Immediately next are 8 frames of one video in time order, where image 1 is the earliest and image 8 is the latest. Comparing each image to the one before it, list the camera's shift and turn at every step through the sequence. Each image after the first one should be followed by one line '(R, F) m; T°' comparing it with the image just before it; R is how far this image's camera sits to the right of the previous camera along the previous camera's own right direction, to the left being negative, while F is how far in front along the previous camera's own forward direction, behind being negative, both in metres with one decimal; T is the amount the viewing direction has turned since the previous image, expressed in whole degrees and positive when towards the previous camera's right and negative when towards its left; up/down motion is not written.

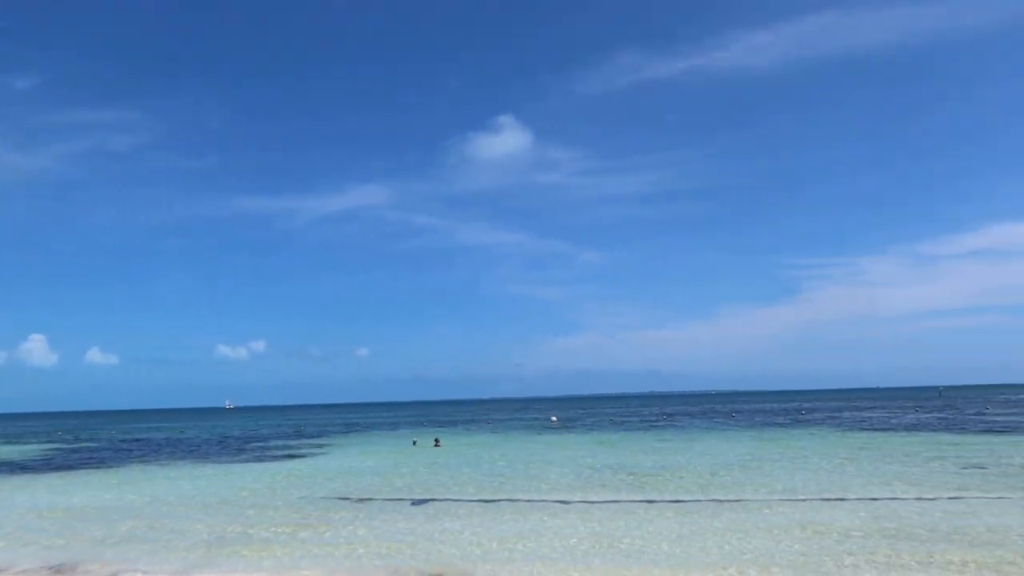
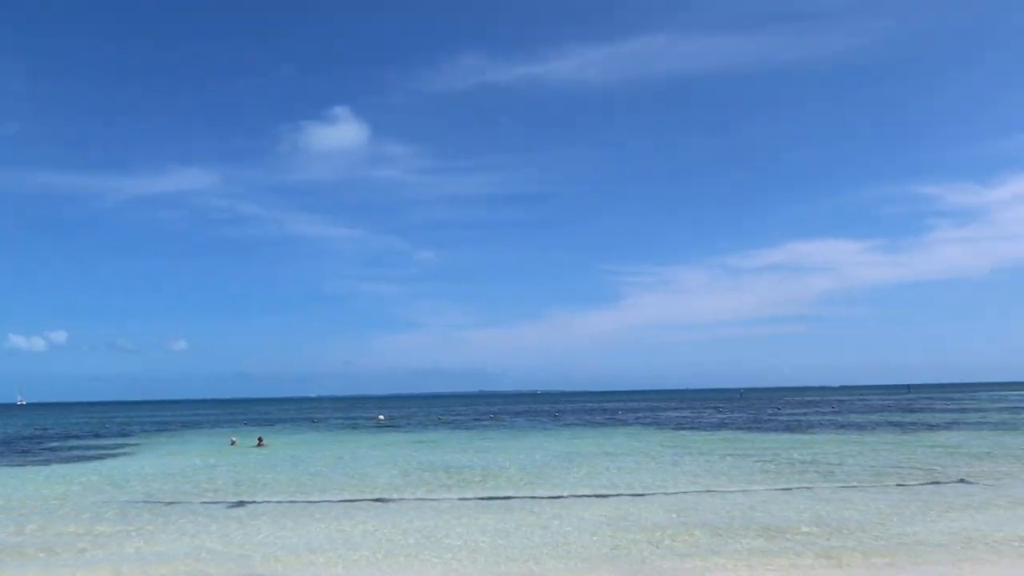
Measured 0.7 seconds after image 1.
(0.0, 0.0) m; +11°
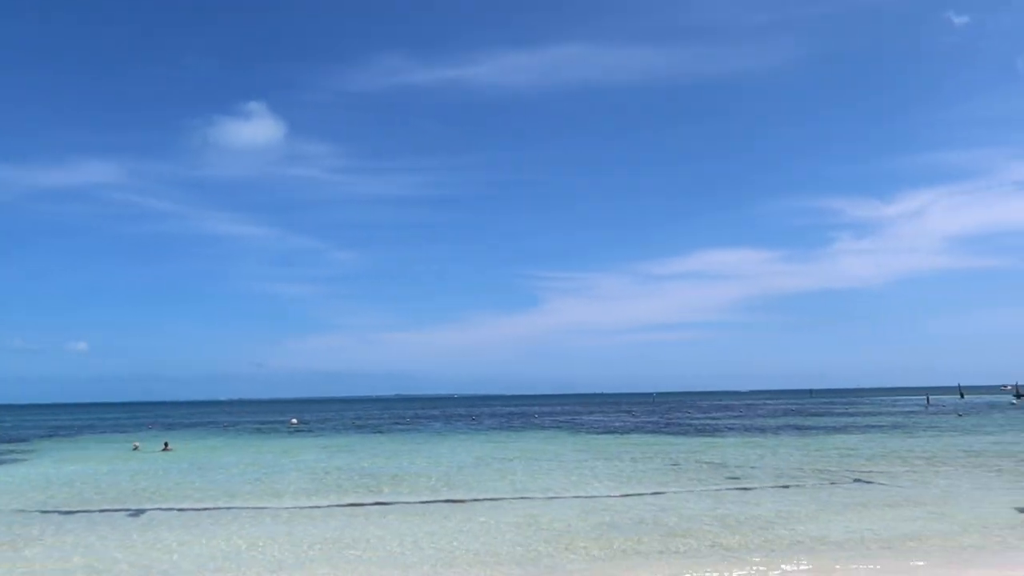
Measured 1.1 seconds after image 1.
(-6.4, -12.2) m; -22°
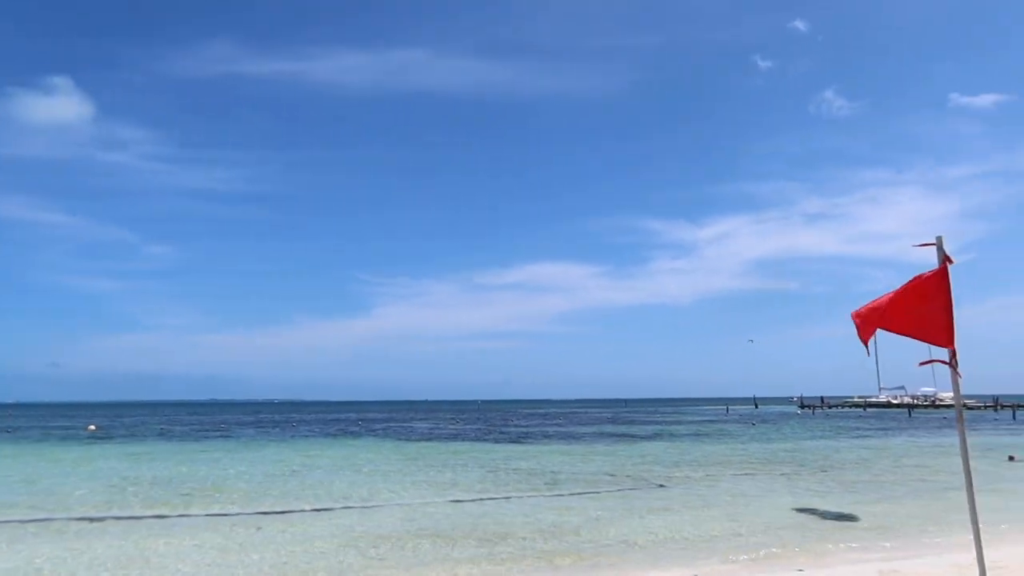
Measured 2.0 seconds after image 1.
(+0.1, 0.0) m; +12°
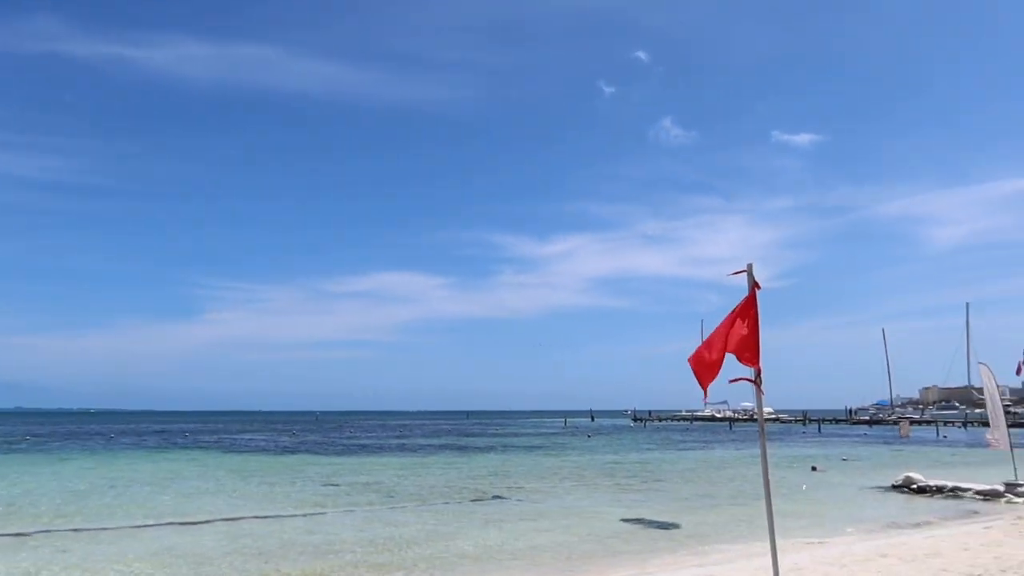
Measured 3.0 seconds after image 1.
(+4.0, -1.9) m; +3°
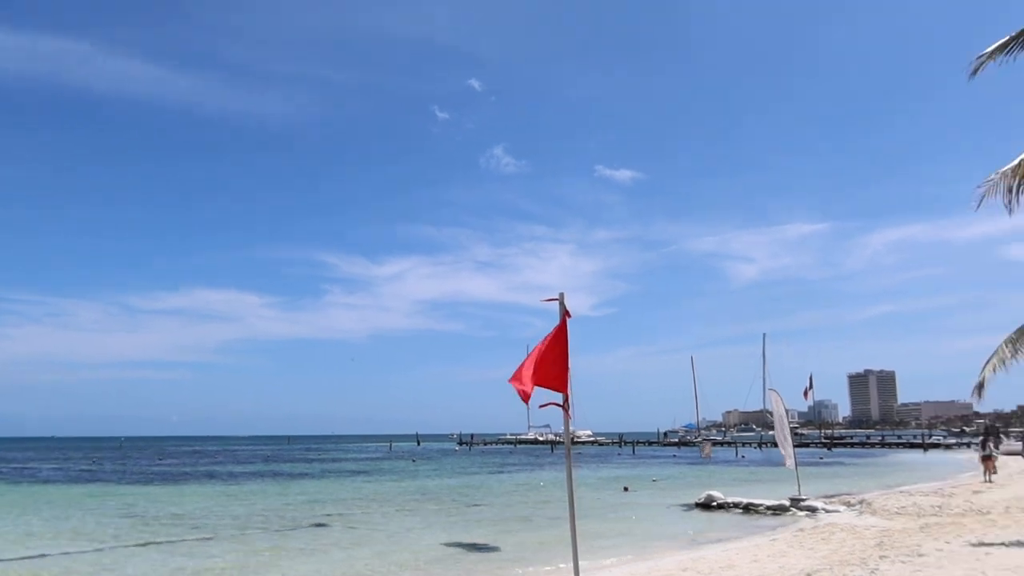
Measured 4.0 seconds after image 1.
(+1.4, -0.2) m; +10°
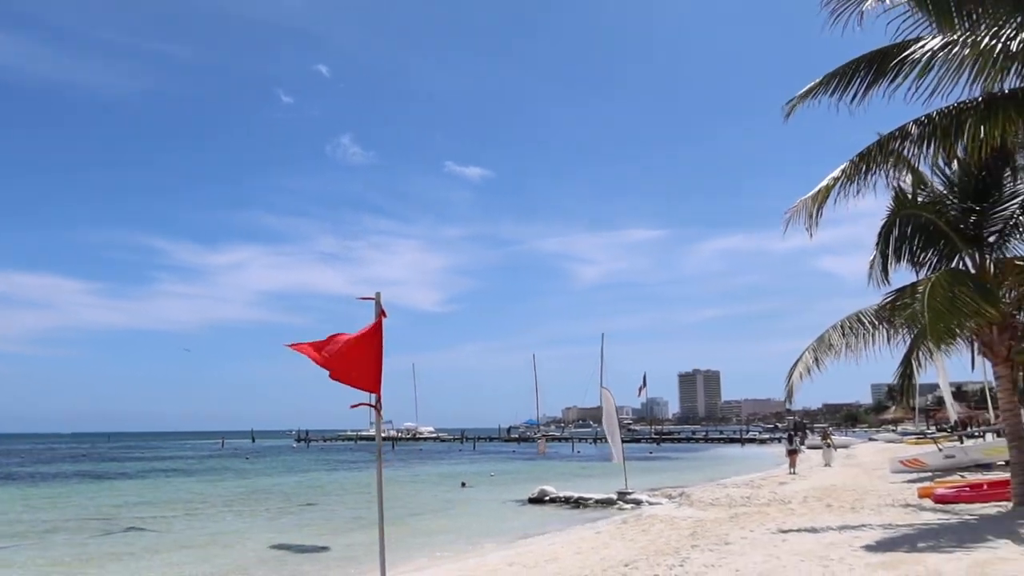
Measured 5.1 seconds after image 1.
(+0.4, +0.1) m; +10°
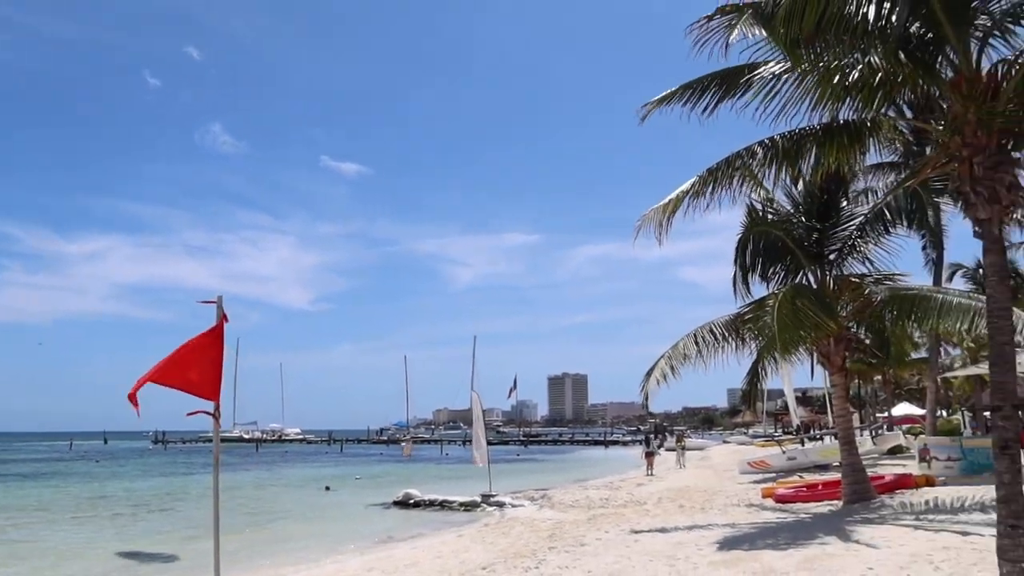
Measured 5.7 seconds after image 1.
(+0.3, 0.0) m; +8°
